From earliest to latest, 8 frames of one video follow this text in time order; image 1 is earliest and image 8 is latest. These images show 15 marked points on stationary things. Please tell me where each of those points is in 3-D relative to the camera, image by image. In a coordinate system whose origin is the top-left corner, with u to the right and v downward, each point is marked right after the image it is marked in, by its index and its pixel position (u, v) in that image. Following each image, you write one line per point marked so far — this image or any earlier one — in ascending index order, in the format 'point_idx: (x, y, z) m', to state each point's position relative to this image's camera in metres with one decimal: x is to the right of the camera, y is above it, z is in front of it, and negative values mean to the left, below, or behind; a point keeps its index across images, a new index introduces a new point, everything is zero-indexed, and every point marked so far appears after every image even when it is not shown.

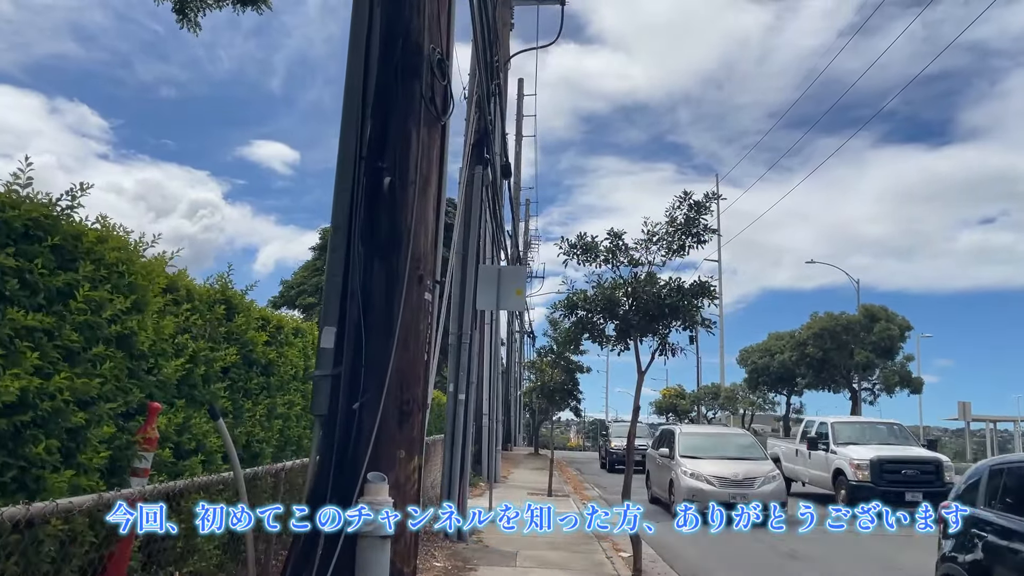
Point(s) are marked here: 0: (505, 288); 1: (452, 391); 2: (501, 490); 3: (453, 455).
0: (-0.1, 0.0, +12.7) m
1: (-0.8, -1.3, +10.2) m
2: (-0.3, -4.5, +18.6) m
3: (-0.7, -2.0, +10.2) m
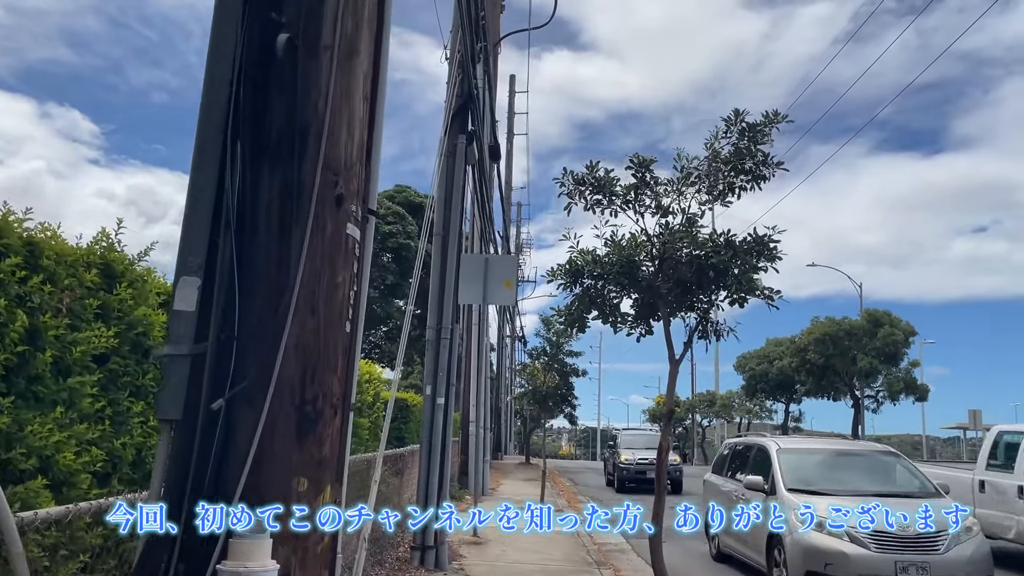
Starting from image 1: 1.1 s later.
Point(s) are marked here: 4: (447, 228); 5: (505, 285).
0: (-0.3, +0.1, +11.3) m
1: (-0.9, -1.1, +8.9) m
2: (-0.5, -4.4, +17.2) m
3: (-0.9, -1.9, +8.8) m
4: (-0.7, +0.7, +9.2) m
5: (-0.1, 0.0, +11.2) m
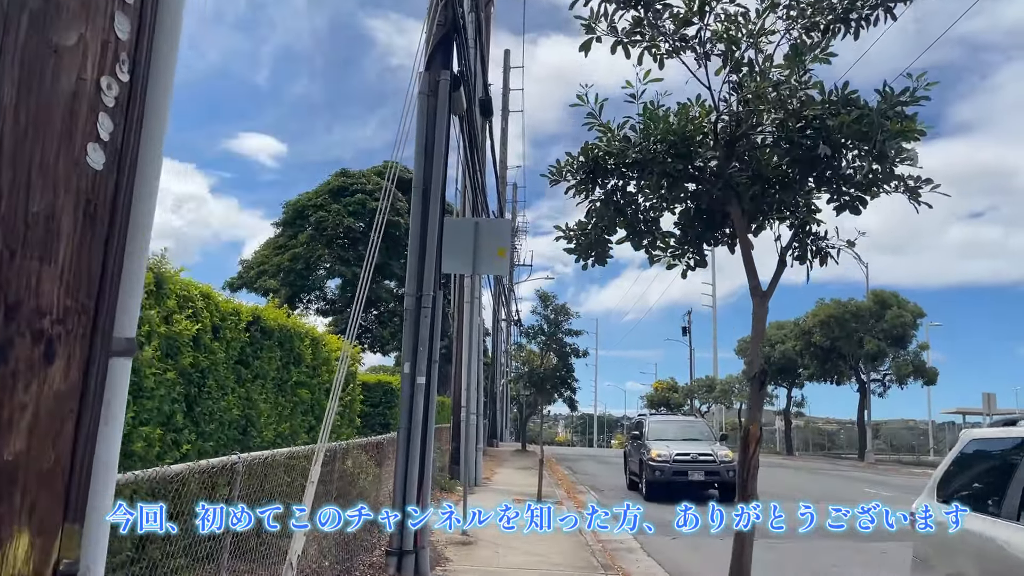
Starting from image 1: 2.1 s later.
0: (-0.3, +0.5, +10.0) m
1: (-1.0, -0.8, +7.6) m
2: (-0.6, -3.9, +16.0) m
3: (-0.9, -1.5, +7.5) m
4: (-0.8, +1.0, +7.9) m
5: (-0.2, +0.4, +9.9) m
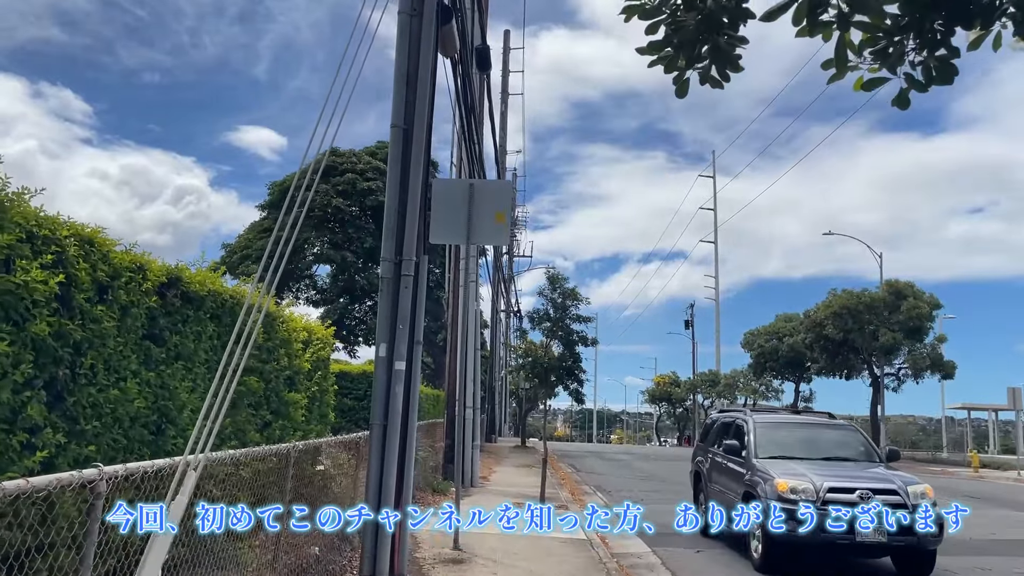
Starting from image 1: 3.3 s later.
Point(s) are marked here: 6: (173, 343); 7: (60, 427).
0: (-0.3, +0.8, +8.6) m
1: (-0.9, -0.5, +6.1) m
2: (-0.7, -3.6, +14.6) m
3: (-0.9, -1.3, +6.0) m
4: (-0.8, +1.3, +6.4) m
5: (-0.2, +0.7, +8.5) m
6: (-1.8, -0.3, +4.5) m
7: (-1.9, -0.6, +3.4) m
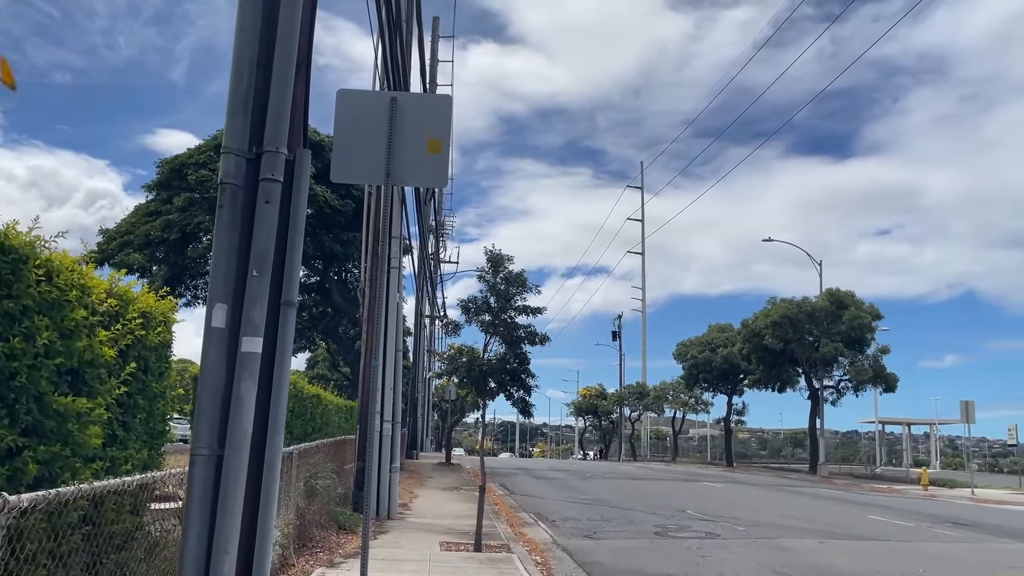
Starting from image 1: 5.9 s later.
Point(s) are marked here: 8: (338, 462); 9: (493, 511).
0: (-0.8, +1.1, +5.9) m
1: (-1.2, -0.2, +3.4) m
2: (-1.7, -3.4, +11.8) m
3: (-1.2, -0.9, +3.3) m
4: (-1.0, +1.6, +3.8) m
5: (-0.6, +1.0, +5.8) m
6: (-1.9, +0.1, +1.7) m
7: (-1.8, -0.2, +0.6) m
8: (-2.6, -2.6, +12.4) m
9: (-0.4, -4.0, +14.8) m
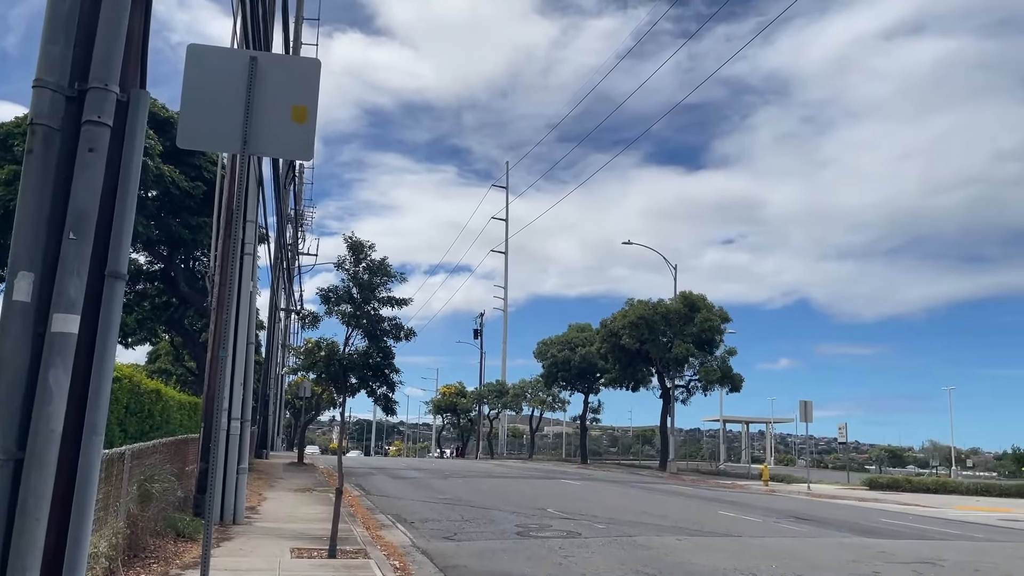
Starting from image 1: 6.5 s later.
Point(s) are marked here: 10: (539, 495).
0: (-1.6, +1.2, +5.3) m
1: (-1.6, -0.1, +2.8) m
2: (-3.6, -3.2, +11.0) m
3: (-1.6, -0.8, +2.7) m
4: (-1.5, +1.7, +3.2) m
5: (-1.4, +1.1, +5.3) m
6: (-2.0, +0.2, +1.0) m
7: (-1.8, -0.1, -0.1) m
8: (-4.5, -2.4, +11.4) m
9: (-2.8, -3.8, +14.1) m
10: (+0.6, -5.0, +20.0) m
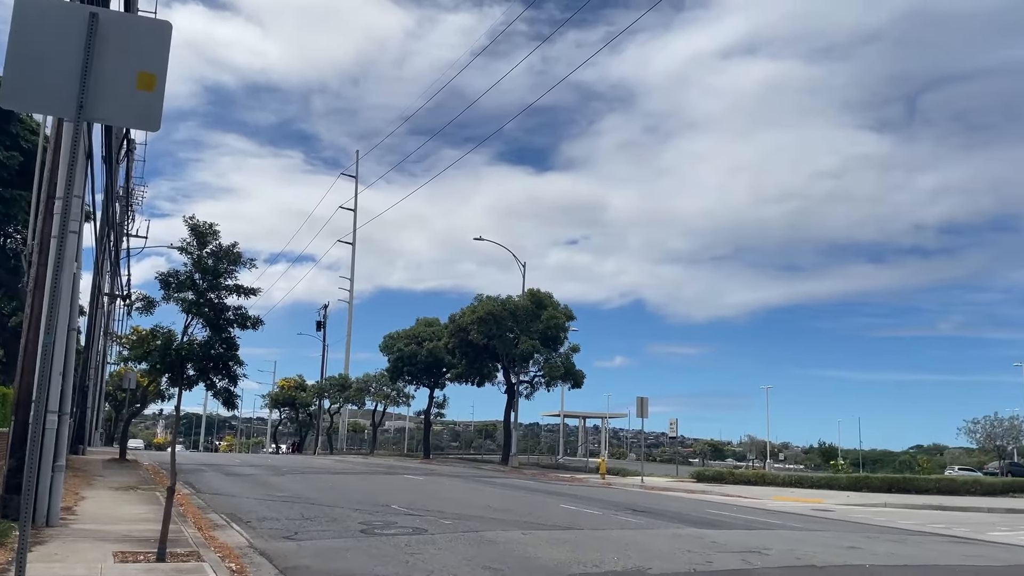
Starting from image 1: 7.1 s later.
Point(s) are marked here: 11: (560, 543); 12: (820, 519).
0: (-2.4, +1.3, +4.8) m
1: (-2.0, 0.0, +2.3) m
2: (-5.5, -3.0, +10.0) m
3: (-2.0, -0.7, +2.2) m
4: (-1.8, +1.8, +2.7) m
5: (-2.2, +1.2, +4.8) m
6: (-2.0, +0.3, +0.5) m
7: (-1.6, 0.0, -0.5) m
8: (-6.5, -2.1, +10.2) m
9: (-5.3, -3.6, +13.3) m
10: (-3.1, -4.8, +19.7) m
11: (+0.6, -3.4, +11.2) m
12: (+6.1, -4.6, +16.6) m
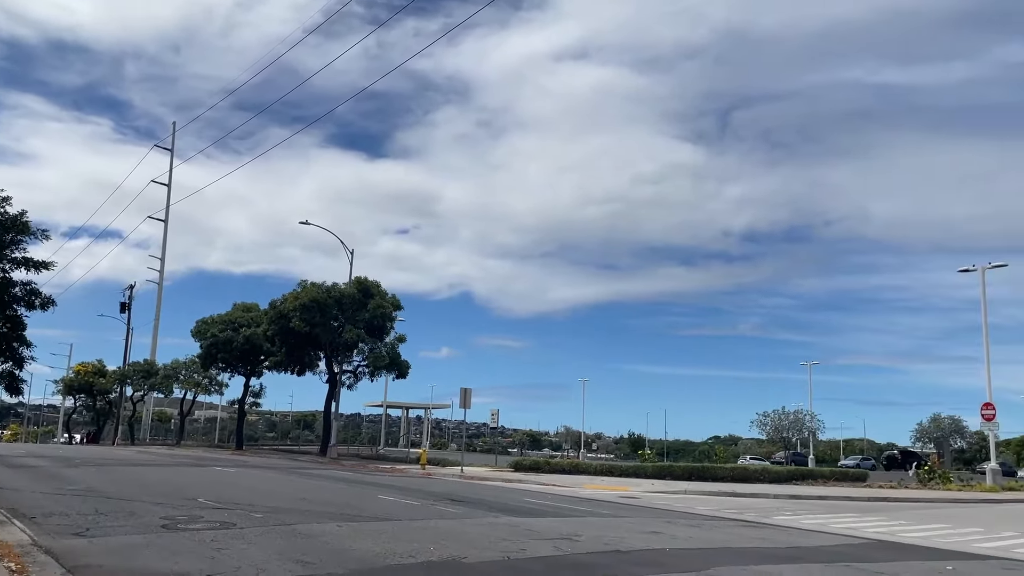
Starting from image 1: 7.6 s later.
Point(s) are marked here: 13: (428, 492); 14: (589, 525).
0: (-3.2, +1.5, +4.2) m
1: (-2.4, +0.1, +1.8) m
2: (-7.6, -2.6, +8.6) m
3: (-2.4, -0.6, +1.8) m
4: (-2.3, +1.9, +2.2) m
5: (-3.1, +1.3, +4.2) m
6: (-2.1, +0.4, 0.0) m
7: (-1.5, 0.0, -0.9) m
8: (-8.5, -1.7, +8.7) m
9: (-8.1, -3.2, +11.9) m
10: (-7.2, -4.4, +18.6) m
11: (-1.8, -3.3, +11.0) m
12: (+2.4, -4.6, +17.5) m
13: (-1.9, -4.5, +18.3) m
14: (+1.2, -3.6, +12.6) m
